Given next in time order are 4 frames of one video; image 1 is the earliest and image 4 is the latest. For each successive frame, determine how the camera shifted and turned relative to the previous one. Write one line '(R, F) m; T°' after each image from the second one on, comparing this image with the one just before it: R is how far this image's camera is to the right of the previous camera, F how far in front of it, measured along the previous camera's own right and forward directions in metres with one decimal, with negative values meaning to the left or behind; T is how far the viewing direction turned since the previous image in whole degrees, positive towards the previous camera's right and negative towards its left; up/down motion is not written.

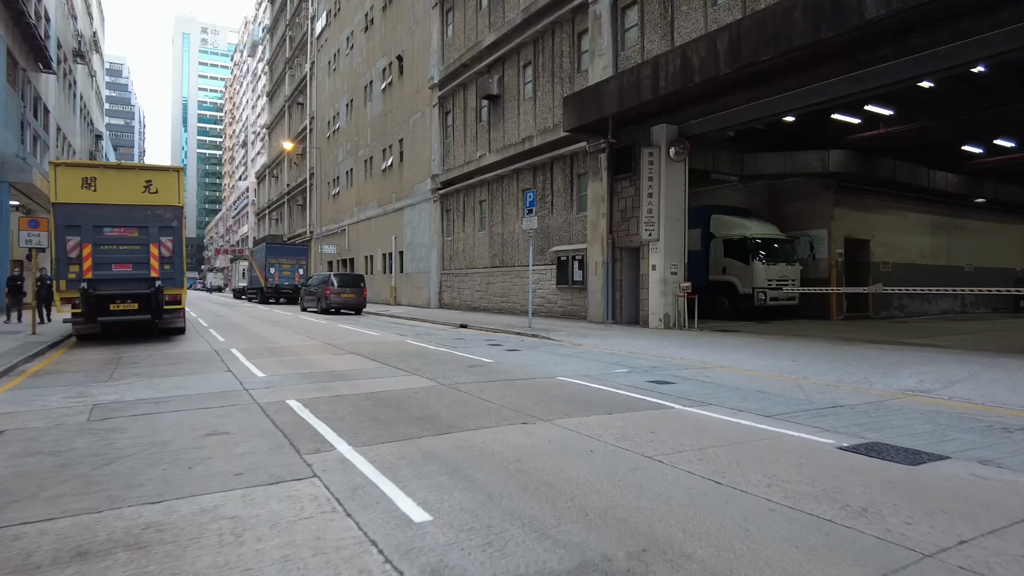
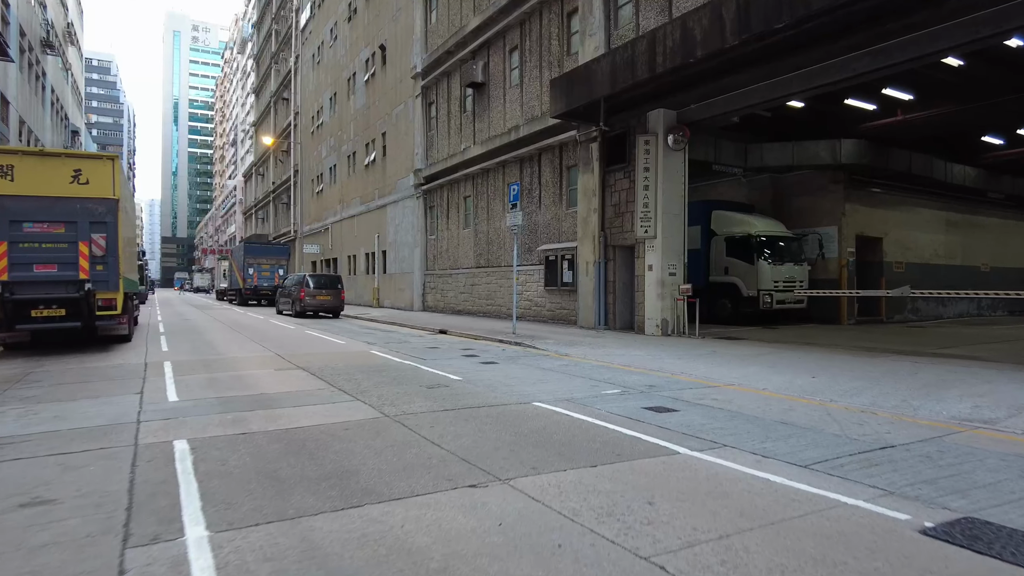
(+0.4, +1.8) m; 0°
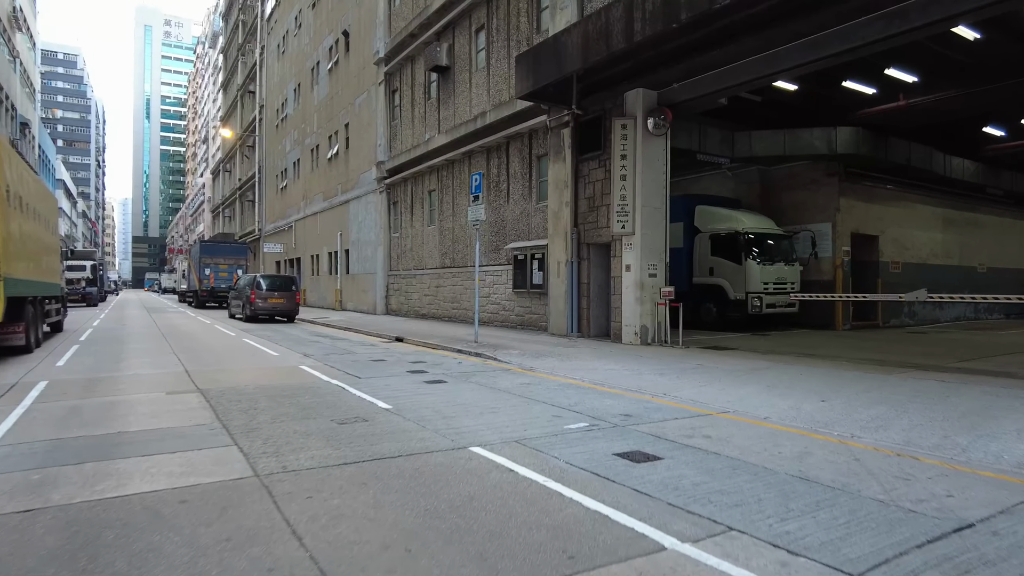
(+0.5, +2.0) m; +2°
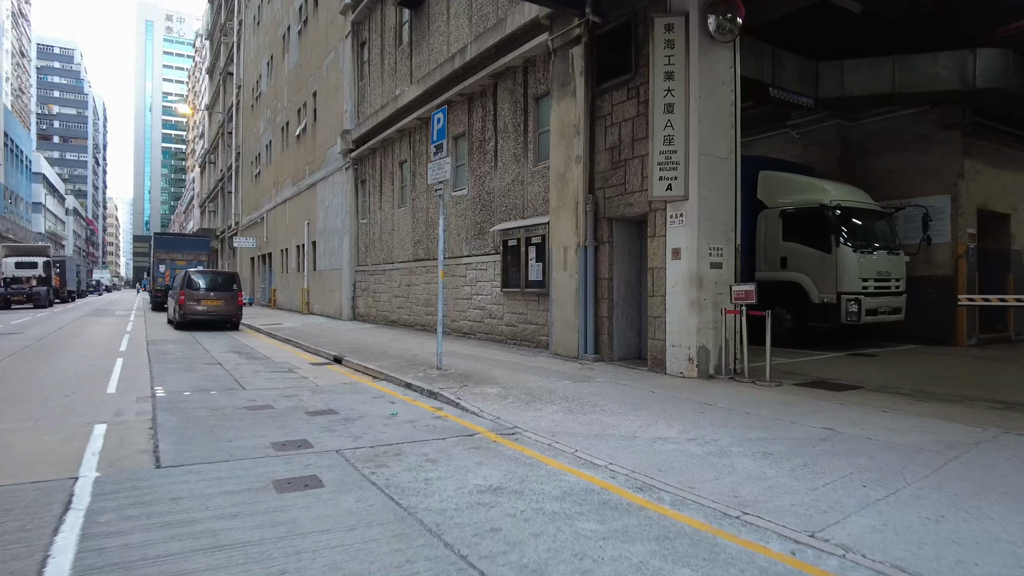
(+0.4, +5.4) m; -1°
